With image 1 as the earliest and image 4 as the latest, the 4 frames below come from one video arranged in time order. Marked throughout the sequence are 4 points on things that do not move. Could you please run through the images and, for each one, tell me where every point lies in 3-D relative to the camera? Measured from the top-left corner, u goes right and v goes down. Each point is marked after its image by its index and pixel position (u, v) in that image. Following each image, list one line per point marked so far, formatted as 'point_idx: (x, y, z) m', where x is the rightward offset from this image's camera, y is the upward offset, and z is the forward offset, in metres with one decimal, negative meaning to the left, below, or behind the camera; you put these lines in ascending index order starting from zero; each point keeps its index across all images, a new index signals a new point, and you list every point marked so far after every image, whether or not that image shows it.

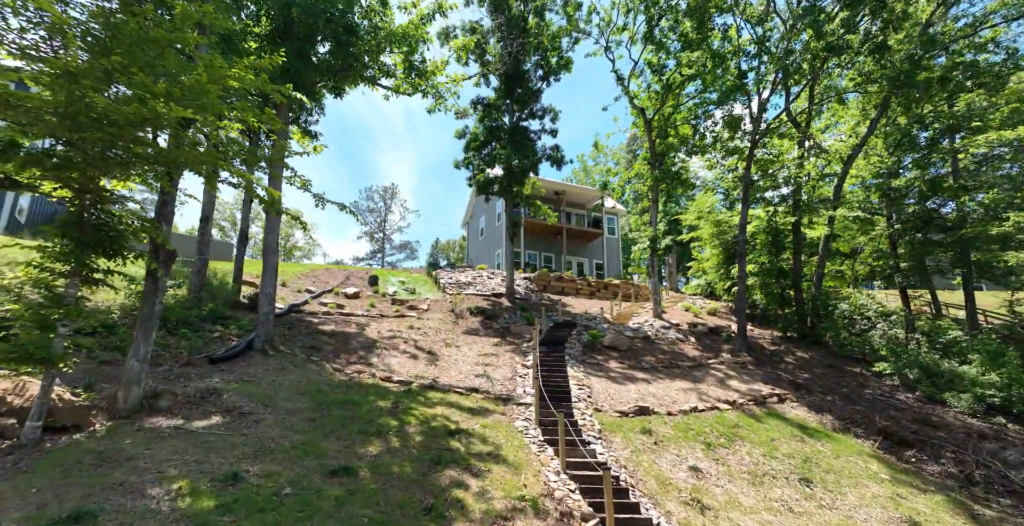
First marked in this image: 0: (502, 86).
0: (-0.5, +8.2, +19.9) m
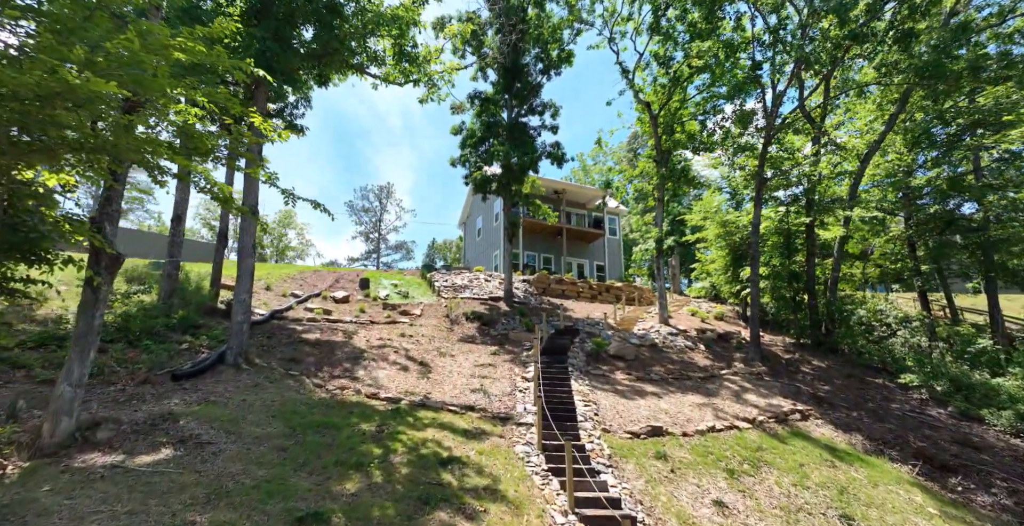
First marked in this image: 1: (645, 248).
0: (-0.5, +8.1, +19.0) m
1: (+6.0, +0.7, +19.7) m
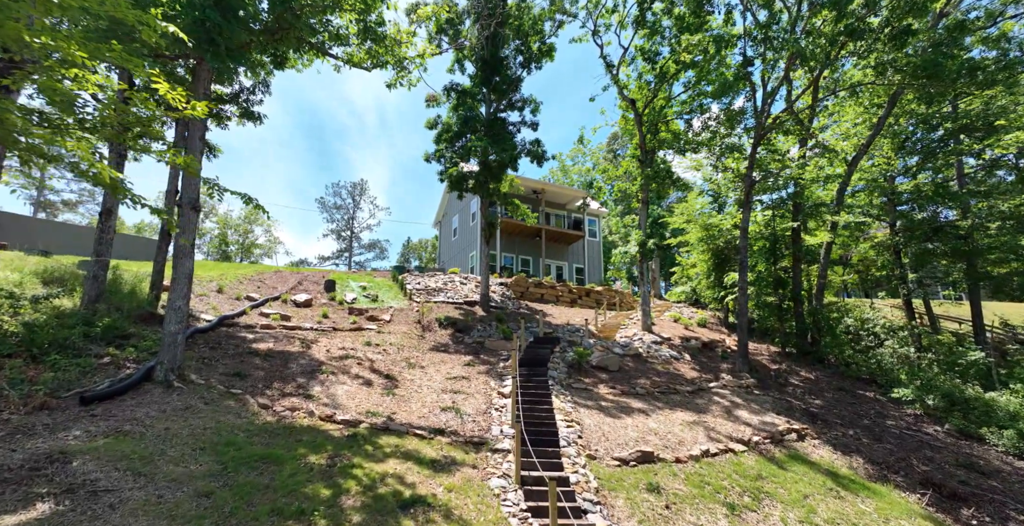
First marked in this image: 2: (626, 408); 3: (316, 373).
0: (-1.4, +8.0, +18.0) m
1: (+5.0, +0.5, +19.0) m
2: (+2.6, -3.4, +10.0) m
3: (-4.4, -2.5, +9.7) m
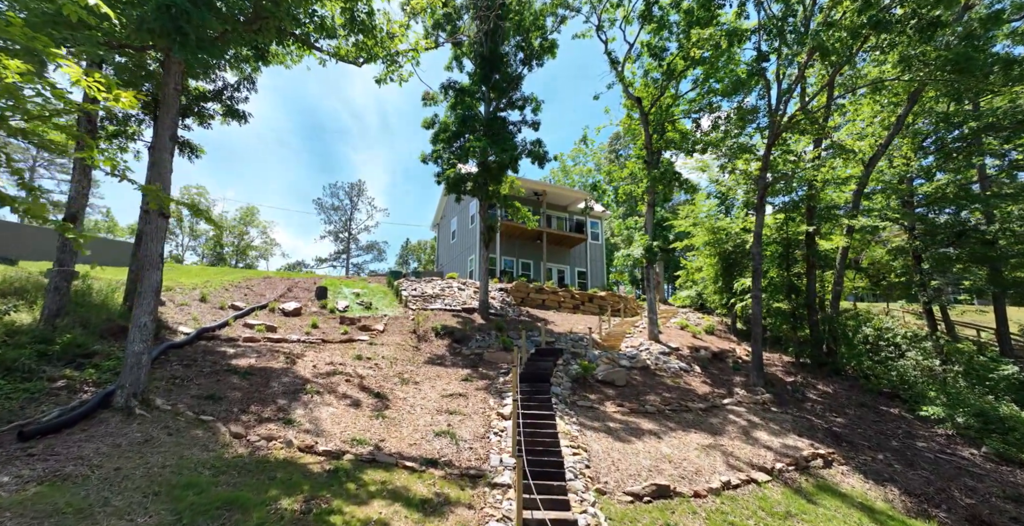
0: (-1.4, +7.8, +17.2) m
1: (+5.0, +0.3, +18.3) m
2: (+2.7, -3.6, +9.2) m
3: (-4.4, -2.7, +9.0) m
